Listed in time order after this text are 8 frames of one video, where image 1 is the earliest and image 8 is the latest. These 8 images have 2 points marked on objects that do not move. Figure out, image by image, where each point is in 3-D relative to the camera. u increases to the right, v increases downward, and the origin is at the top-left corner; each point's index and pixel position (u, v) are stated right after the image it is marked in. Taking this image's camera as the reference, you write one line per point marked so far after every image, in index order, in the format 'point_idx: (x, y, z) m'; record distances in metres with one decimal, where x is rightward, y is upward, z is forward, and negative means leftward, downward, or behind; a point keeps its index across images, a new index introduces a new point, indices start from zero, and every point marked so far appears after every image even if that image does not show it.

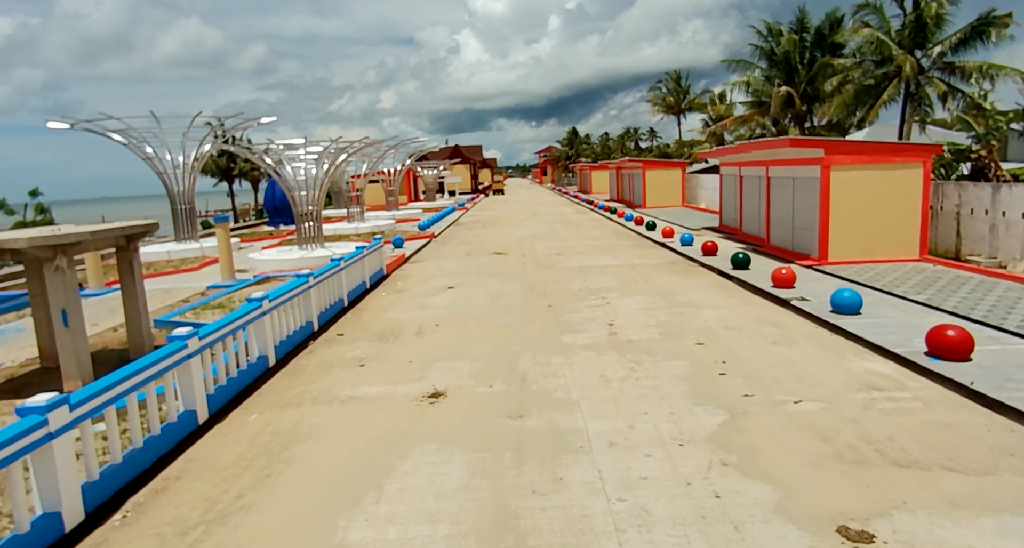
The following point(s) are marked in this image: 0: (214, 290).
0: (-5.5, -0.3, +11.4) m
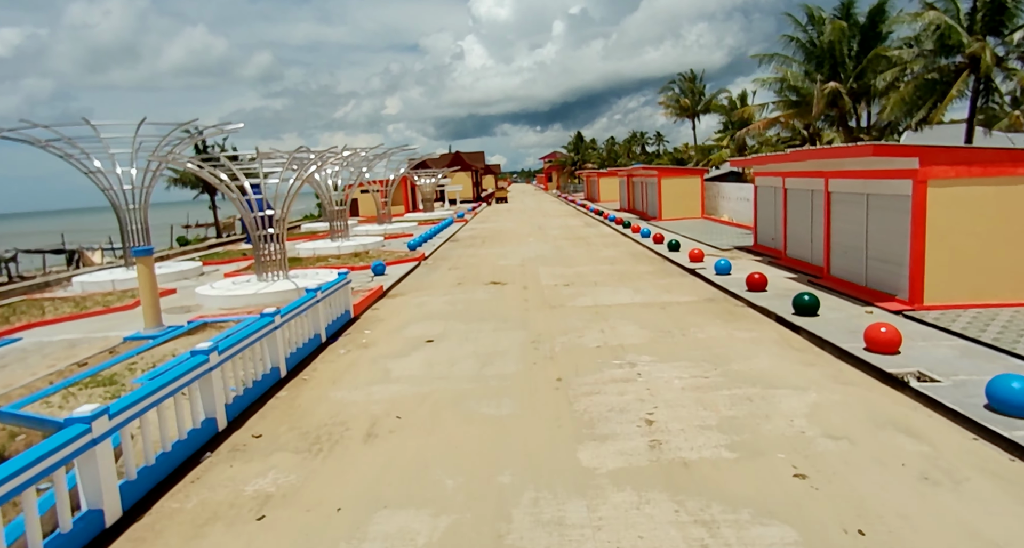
0: (-5.5, -1.0, +9.0) m
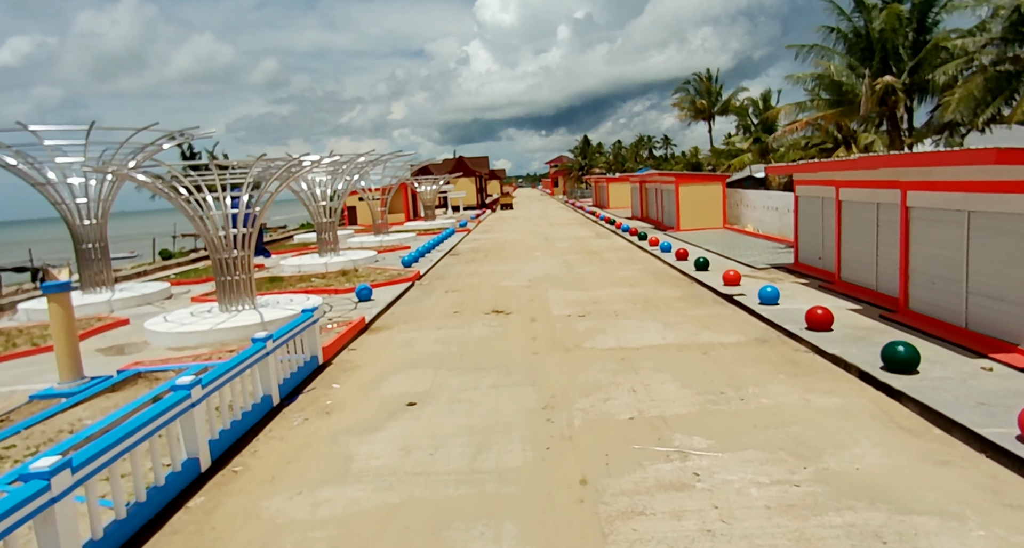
0: (-5.5, -1.5, +7.1) m
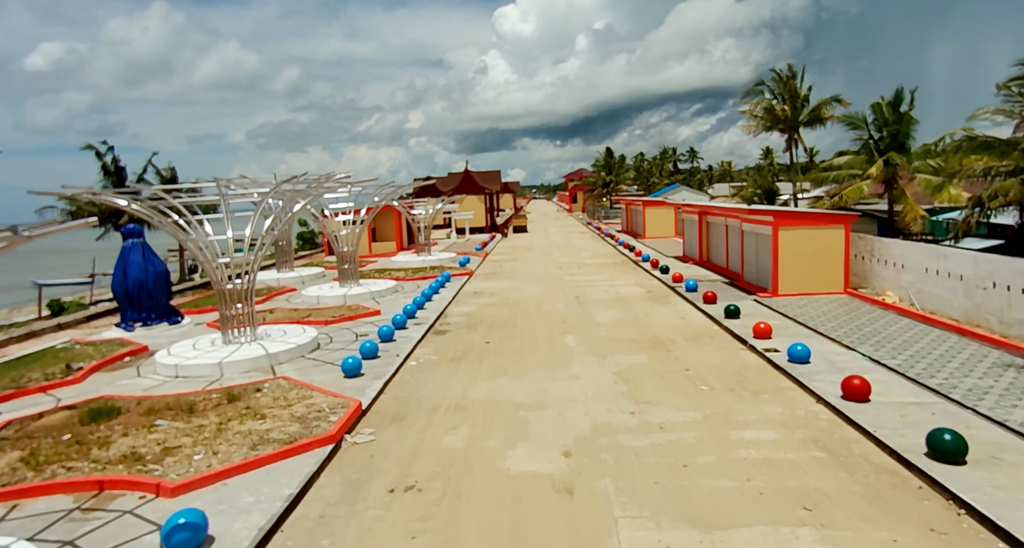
0: (-5.4, -3.3, -0.4) m
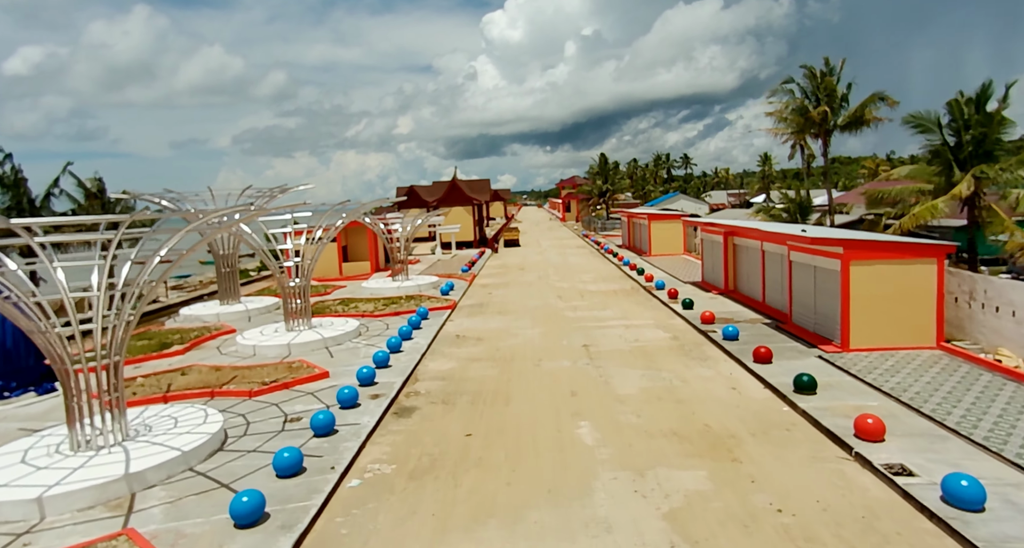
0: (-5.3, -4.1, -4.5) m
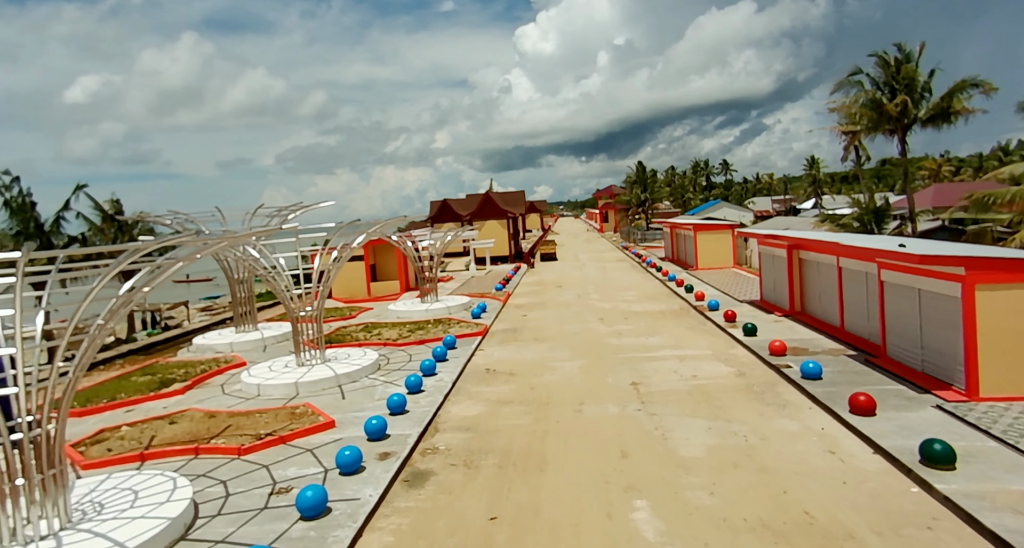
0: (-5.7, -4.4, -6.3) m
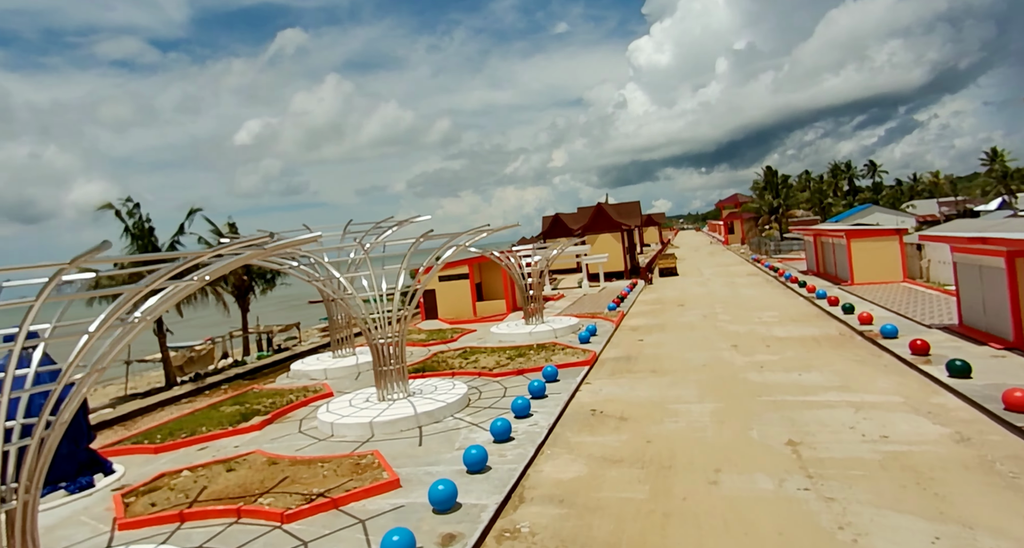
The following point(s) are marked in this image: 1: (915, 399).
0: (-7.4, -4.4, -7.8) m
1: (+6.2, -2.1, +9.3) m
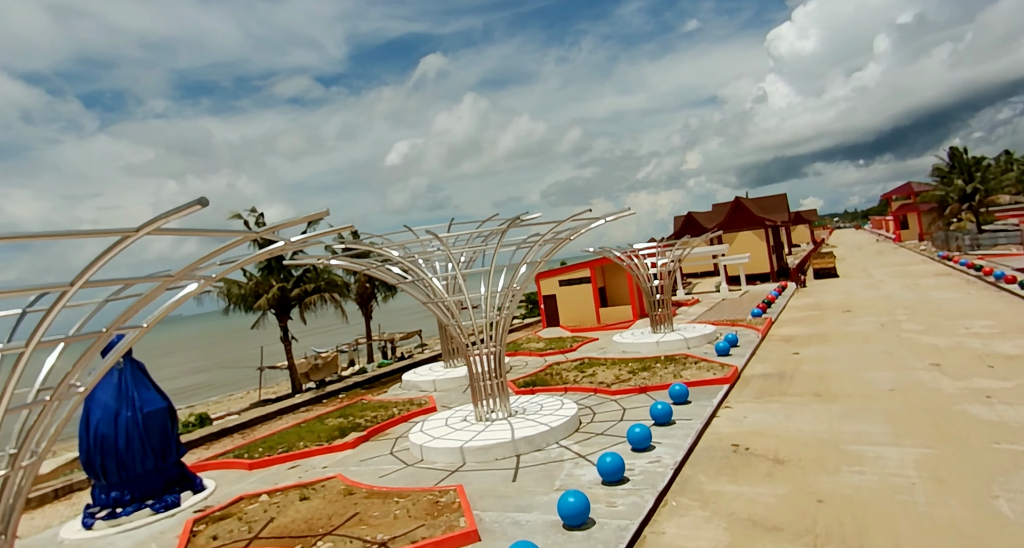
0: (-9.6, -4.3, -8.2) m
1: (+7.3, -1.9, +5.7) m
